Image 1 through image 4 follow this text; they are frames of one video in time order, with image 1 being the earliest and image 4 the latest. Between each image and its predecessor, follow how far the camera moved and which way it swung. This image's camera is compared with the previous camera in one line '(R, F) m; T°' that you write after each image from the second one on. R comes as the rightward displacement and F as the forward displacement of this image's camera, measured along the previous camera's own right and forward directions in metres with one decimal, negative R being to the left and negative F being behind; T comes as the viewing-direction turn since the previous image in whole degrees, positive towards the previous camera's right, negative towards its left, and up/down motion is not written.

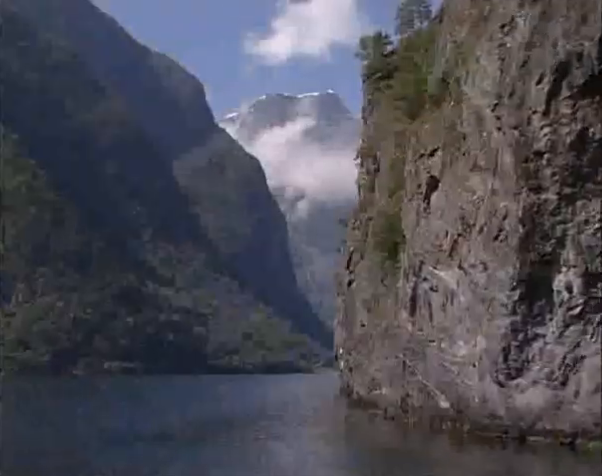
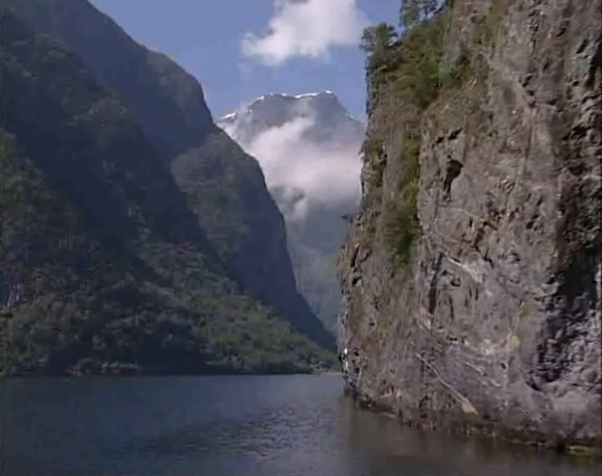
(-0.4, +2.5) m; 0°
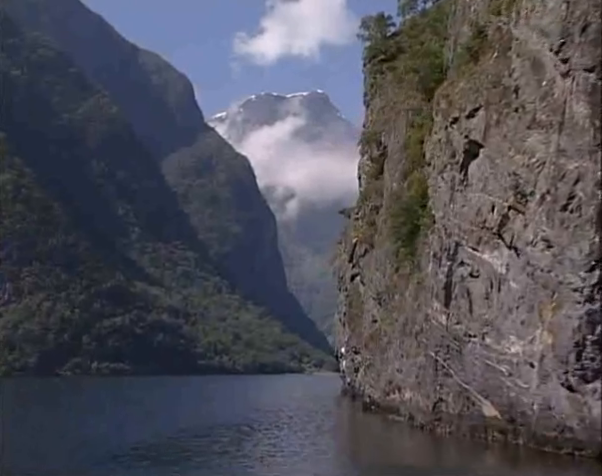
(-0.4, +2.6) m; +1°
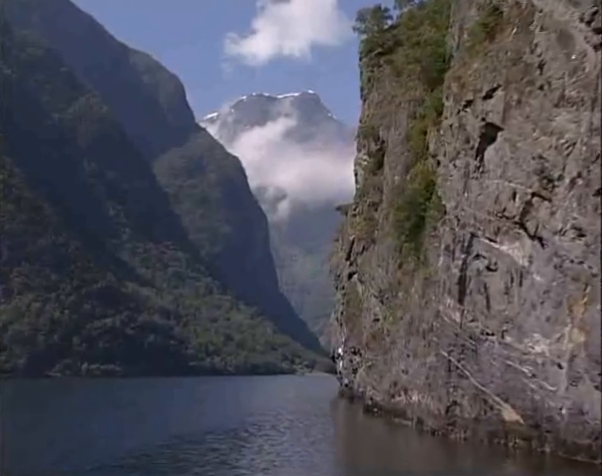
(-0.4, +2.1) m; +1°
